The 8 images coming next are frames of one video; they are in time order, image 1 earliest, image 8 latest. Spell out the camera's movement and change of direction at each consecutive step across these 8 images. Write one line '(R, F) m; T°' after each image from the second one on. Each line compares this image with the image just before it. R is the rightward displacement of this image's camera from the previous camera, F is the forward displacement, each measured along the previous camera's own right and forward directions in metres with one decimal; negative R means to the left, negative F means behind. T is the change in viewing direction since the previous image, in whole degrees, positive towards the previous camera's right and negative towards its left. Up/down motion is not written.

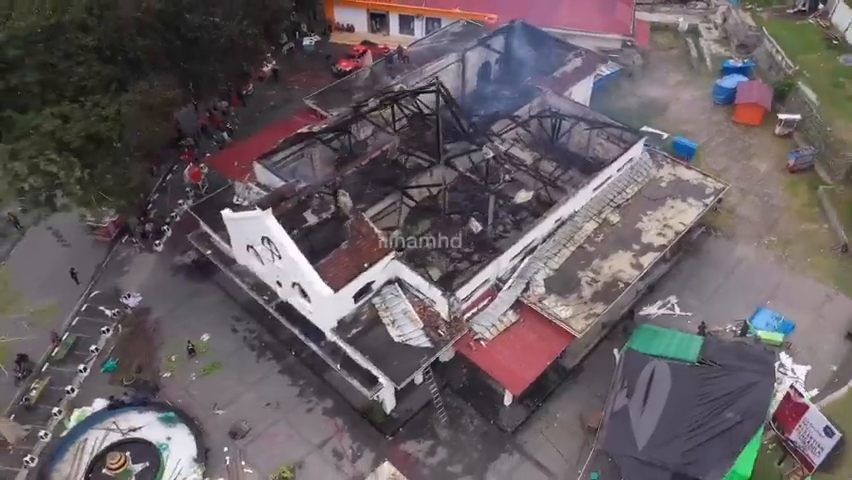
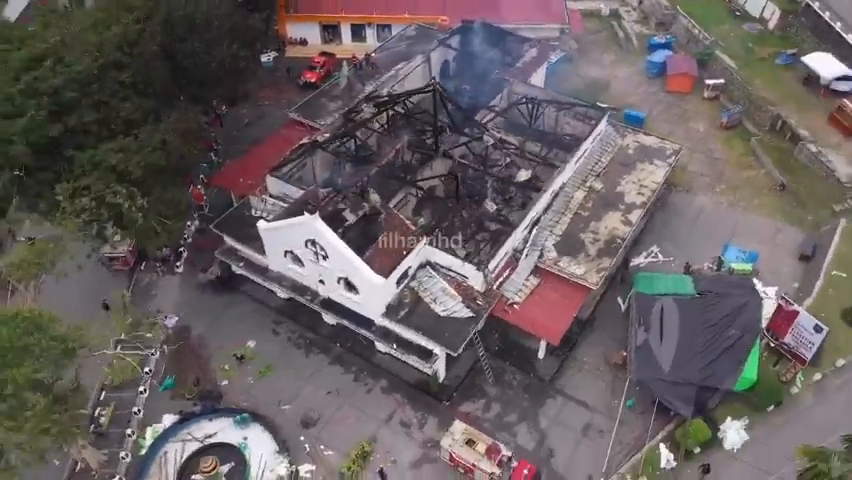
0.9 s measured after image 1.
(-4.5, -2.3) m; +8°
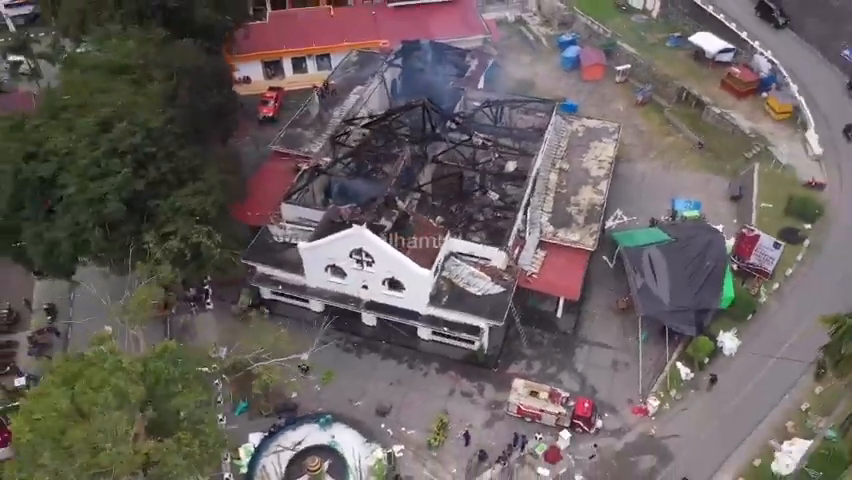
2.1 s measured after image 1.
(-6.3, -2.9) m; +10°
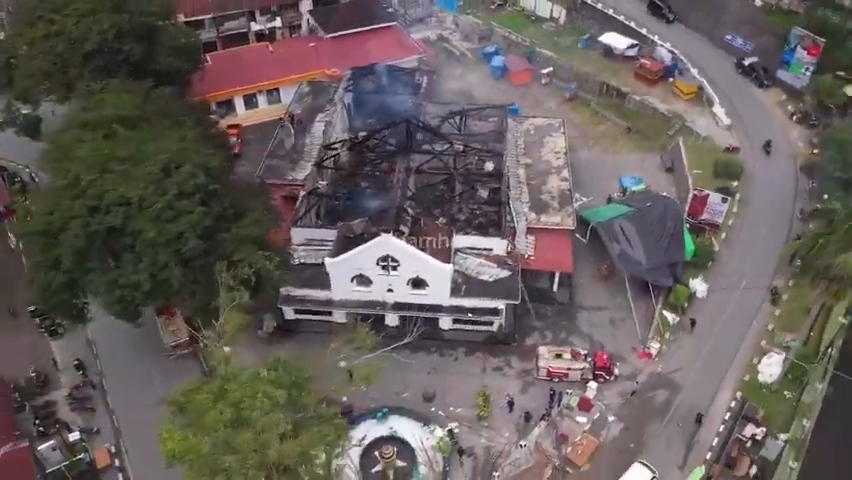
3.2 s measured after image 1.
(-5.8, -2.7) m; +10°
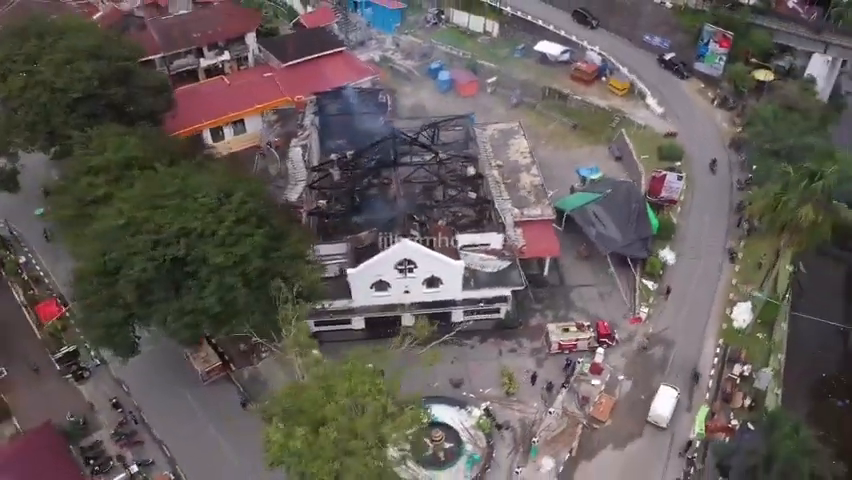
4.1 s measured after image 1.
(-5.1, -2.5) m; +8°
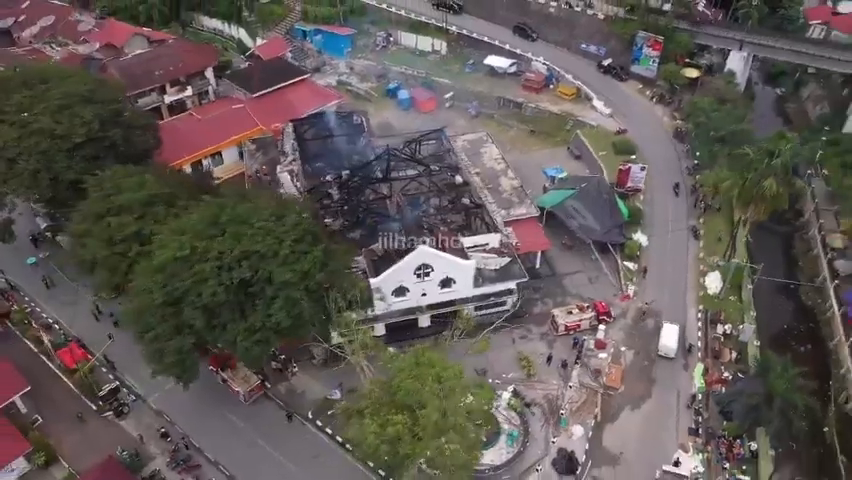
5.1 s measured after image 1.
(-5.2, -2.5) m; +7°
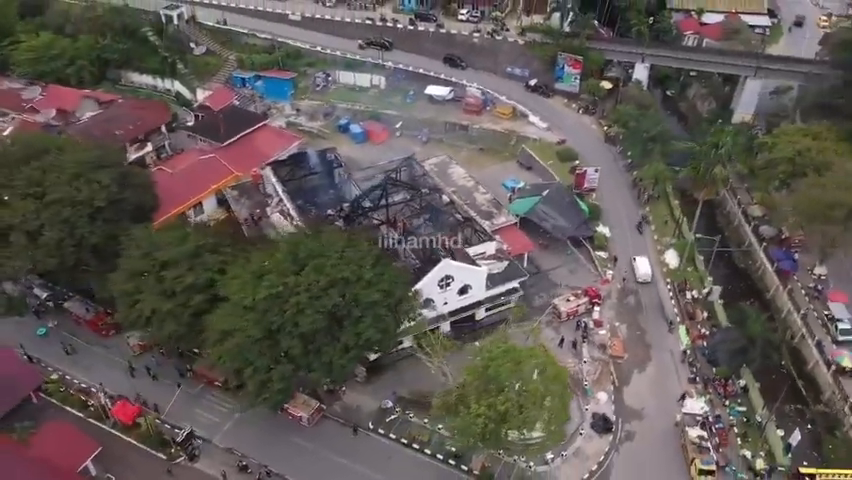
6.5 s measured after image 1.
(-8.2, -3.6) m; +10°
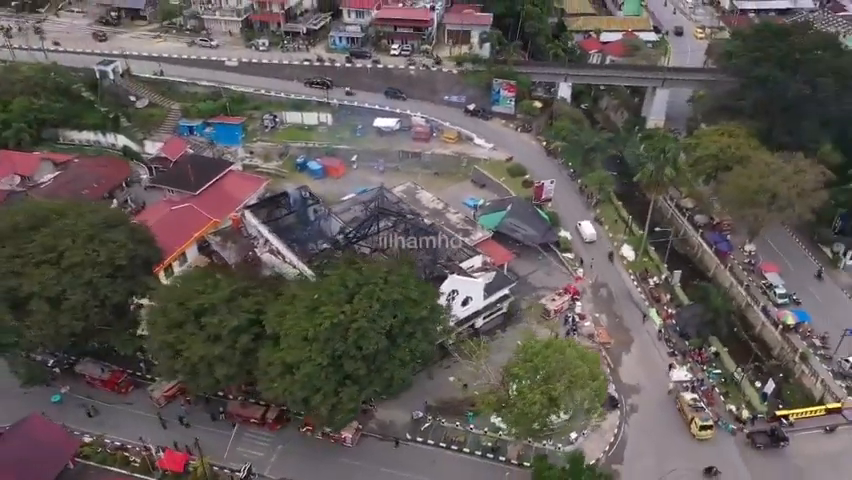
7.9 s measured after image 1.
(-7.1, -3.2) m; +9°
